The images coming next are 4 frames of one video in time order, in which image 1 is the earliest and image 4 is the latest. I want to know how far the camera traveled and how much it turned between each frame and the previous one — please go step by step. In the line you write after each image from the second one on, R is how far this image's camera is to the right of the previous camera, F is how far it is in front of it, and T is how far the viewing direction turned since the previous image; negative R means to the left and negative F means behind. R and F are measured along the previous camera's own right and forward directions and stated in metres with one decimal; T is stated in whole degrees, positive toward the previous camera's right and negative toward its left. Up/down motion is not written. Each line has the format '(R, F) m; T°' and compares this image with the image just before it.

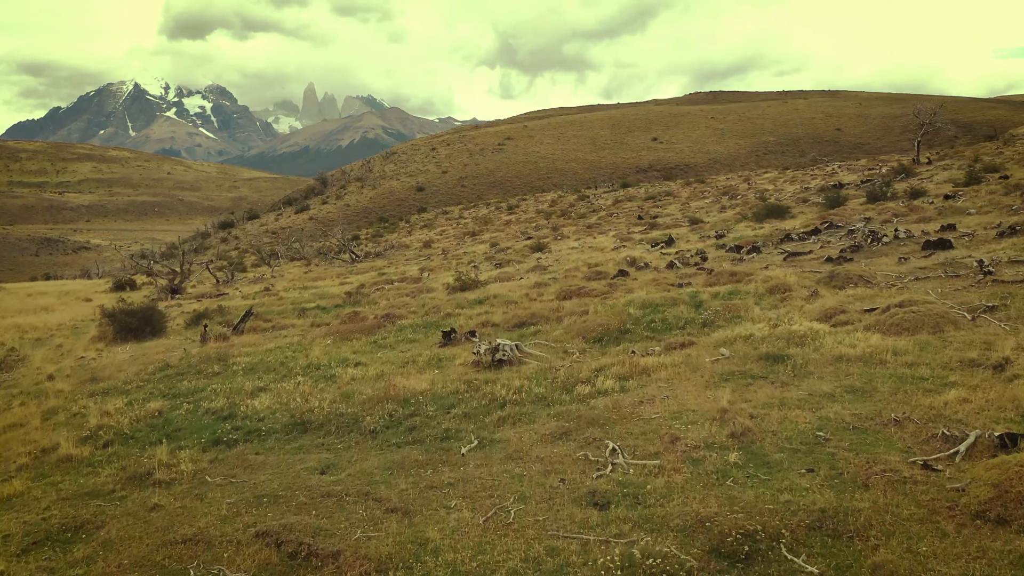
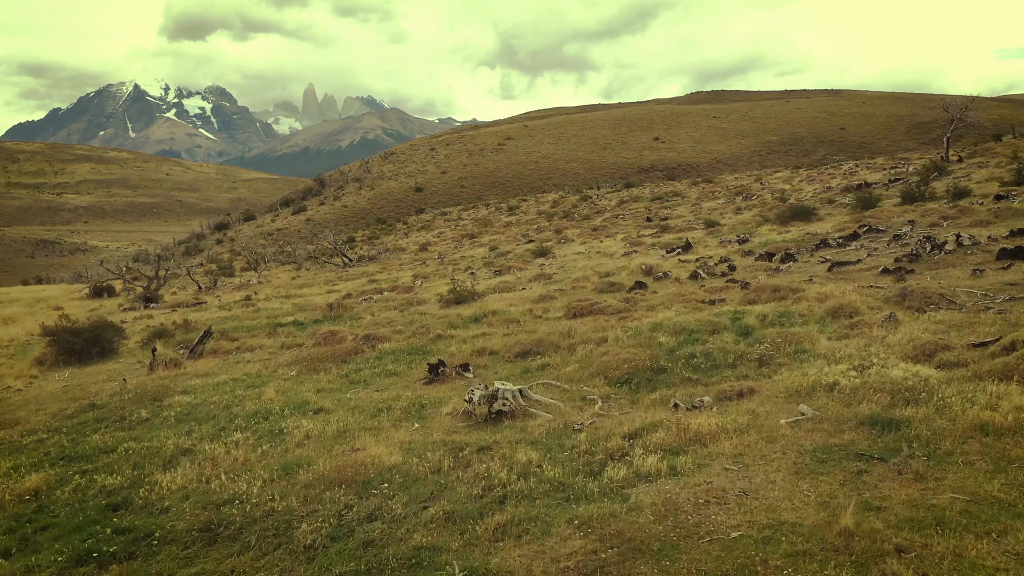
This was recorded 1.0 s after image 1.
(0.0, +2.8) m; 0°
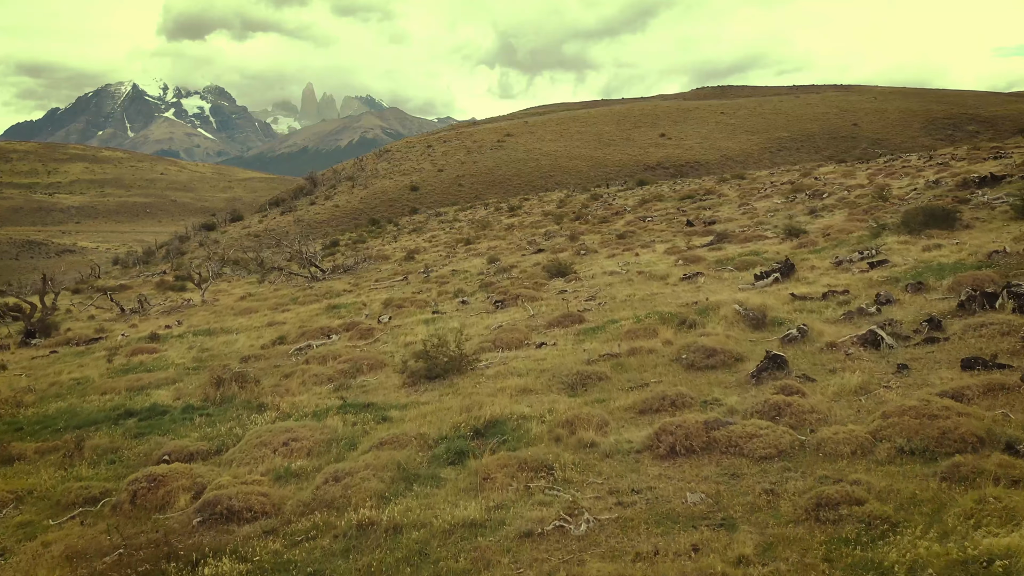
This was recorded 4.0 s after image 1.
(-0.2, +9.2) m; 0°
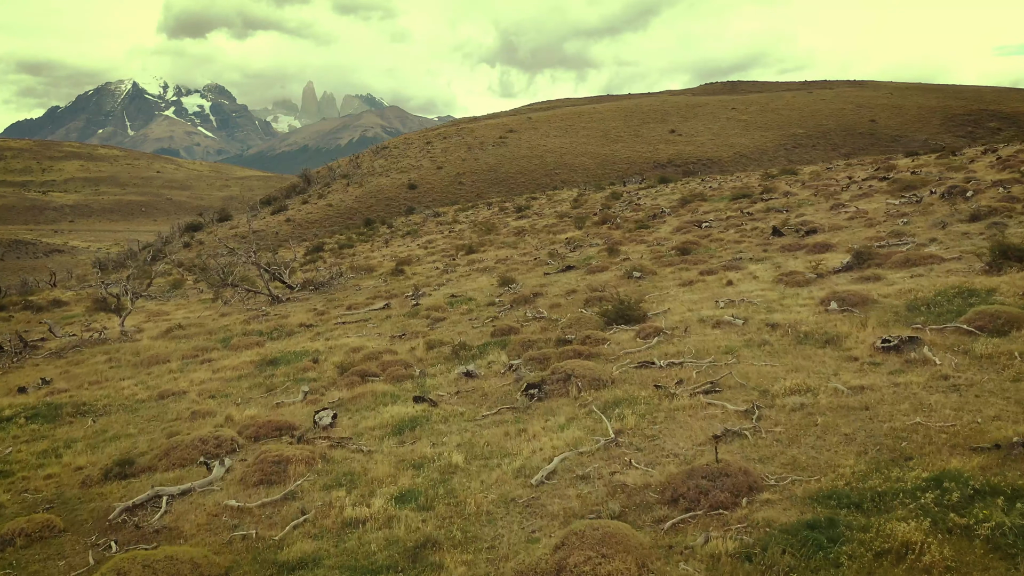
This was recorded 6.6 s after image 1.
(-0.7, +9.5) m; 0°
